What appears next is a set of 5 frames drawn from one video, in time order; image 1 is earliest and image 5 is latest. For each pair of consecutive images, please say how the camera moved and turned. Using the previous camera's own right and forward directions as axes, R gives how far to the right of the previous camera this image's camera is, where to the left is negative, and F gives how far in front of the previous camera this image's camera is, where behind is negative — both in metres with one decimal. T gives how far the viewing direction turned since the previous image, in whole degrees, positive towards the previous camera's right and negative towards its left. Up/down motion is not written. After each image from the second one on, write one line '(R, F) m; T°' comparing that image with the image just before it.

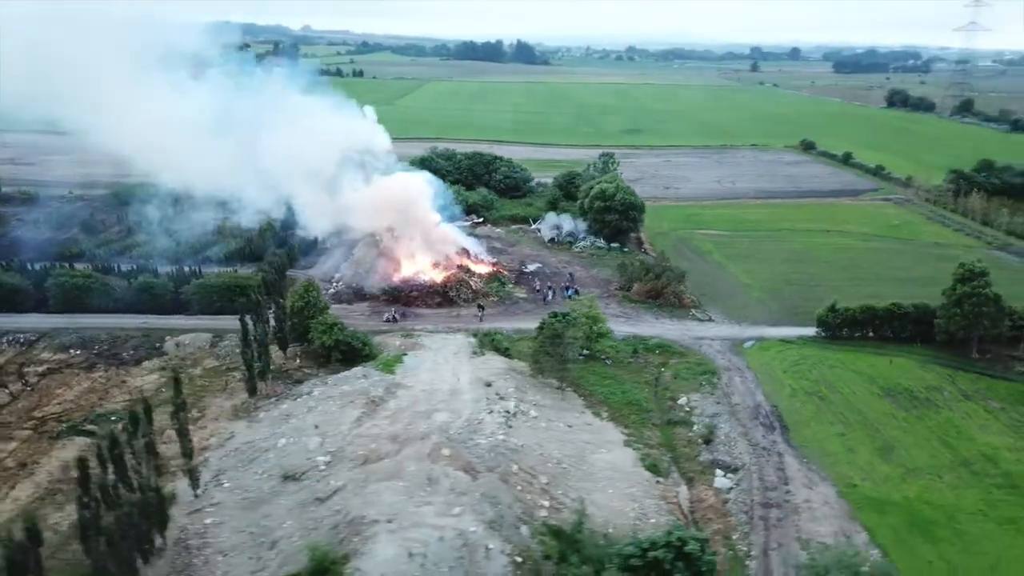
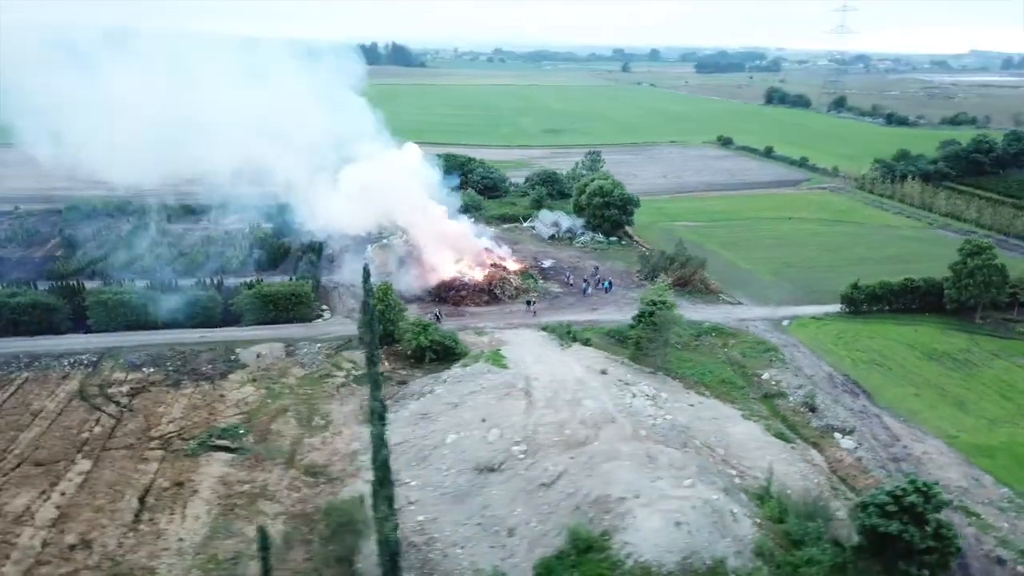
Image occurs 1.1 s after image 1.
(-5.1, -0.3) m; +9°
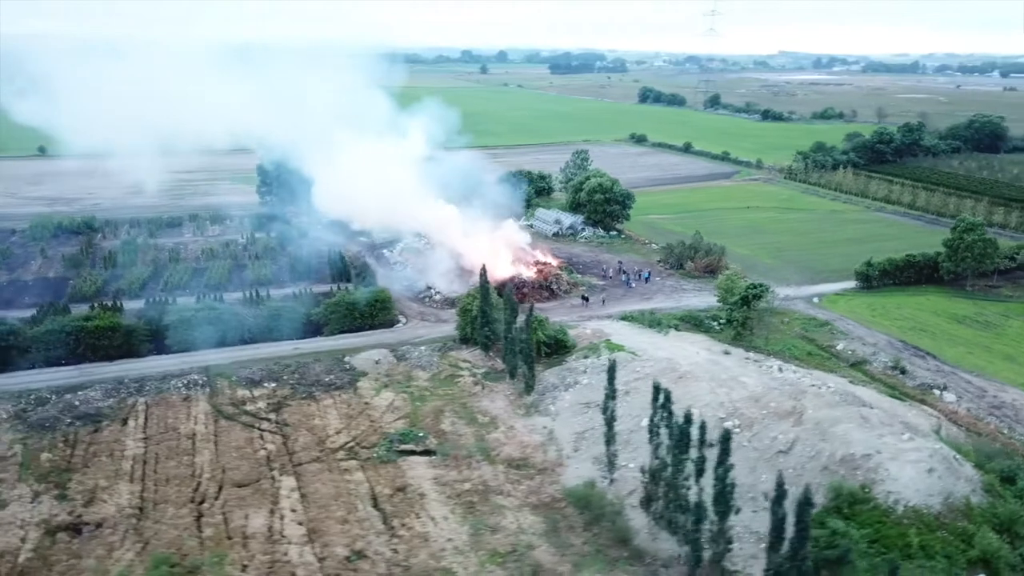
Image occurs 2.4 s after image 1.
(-6.2, -0.1) m; +11°
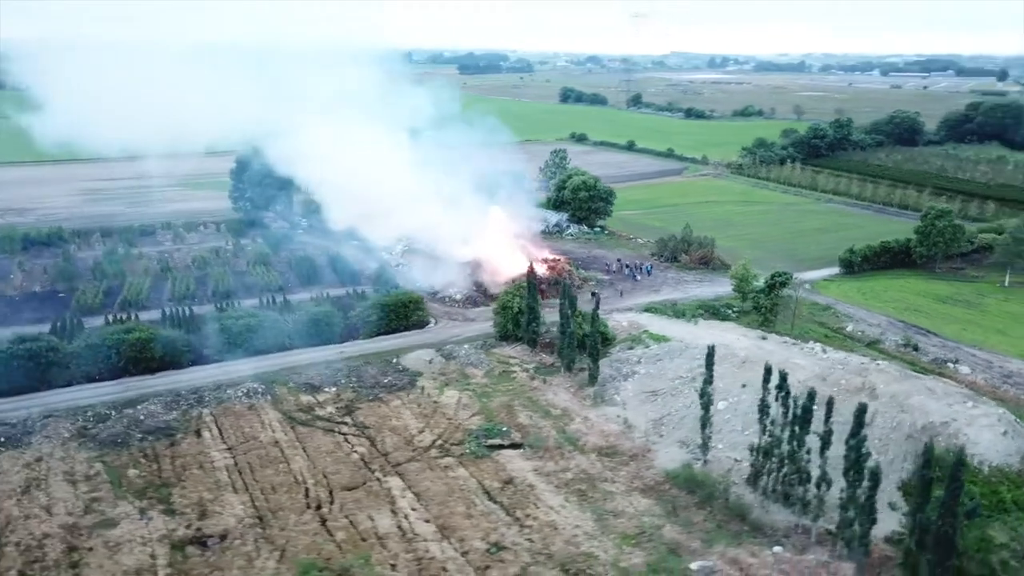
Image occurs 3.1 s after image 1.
(-3.4, -0.2) m; +7°
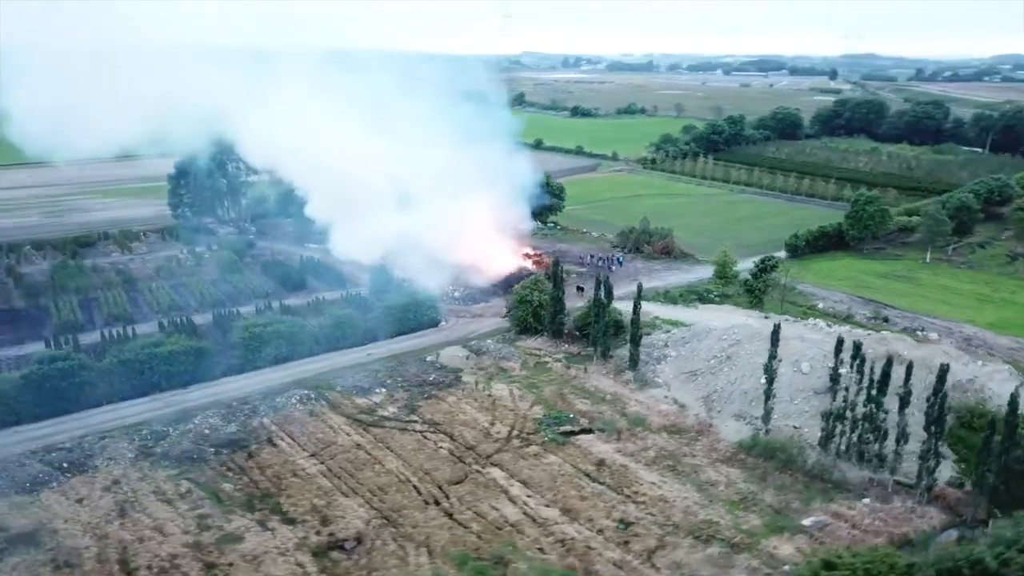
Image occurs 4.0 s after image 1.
(-4.1, -0.2) m; +10°
